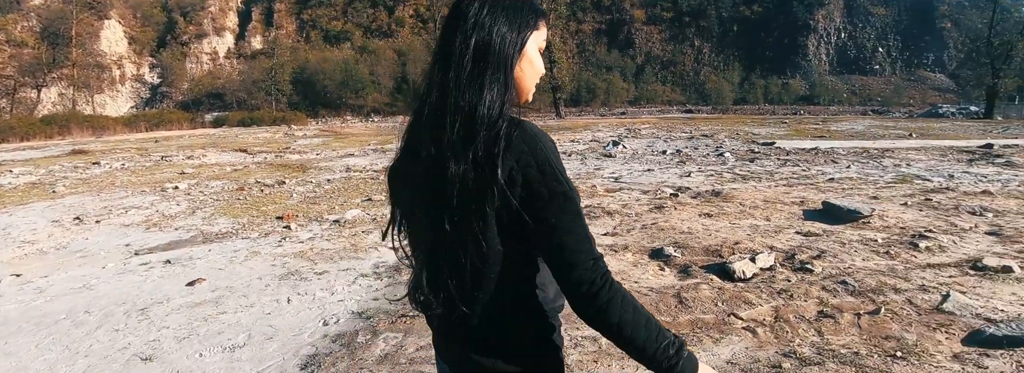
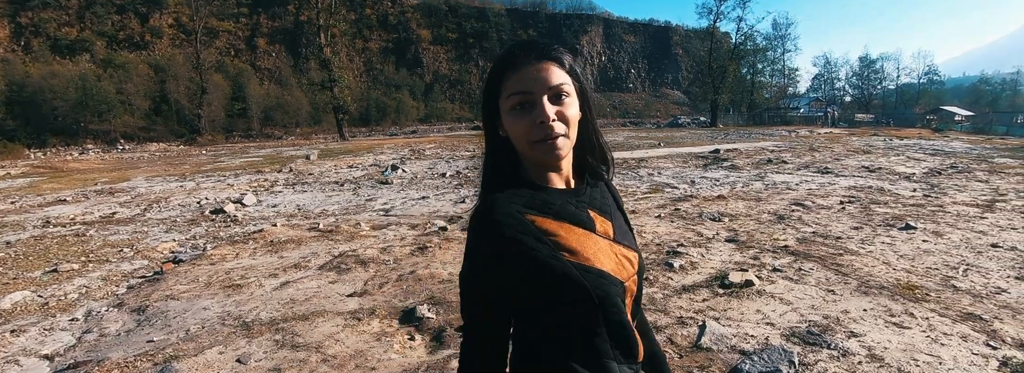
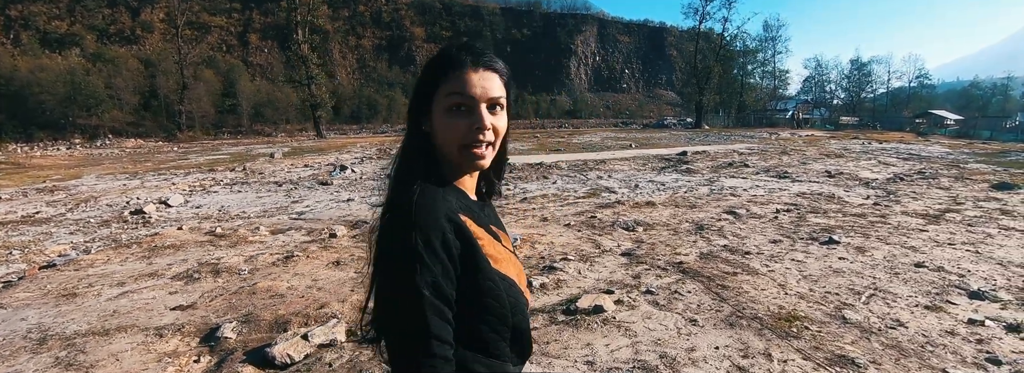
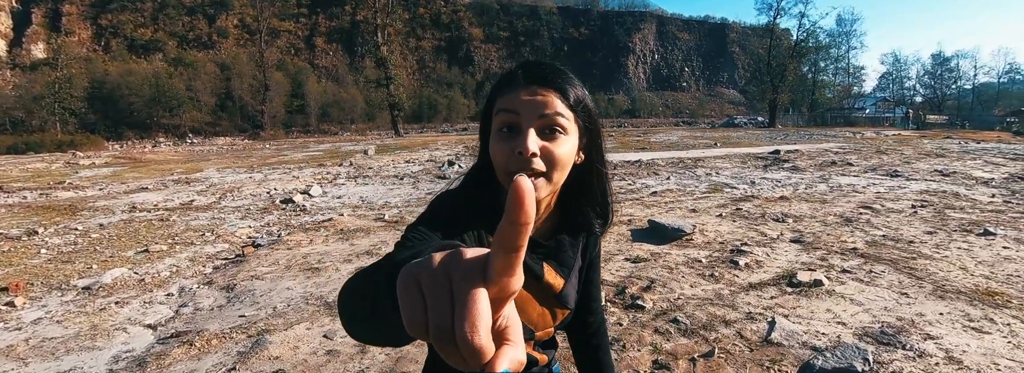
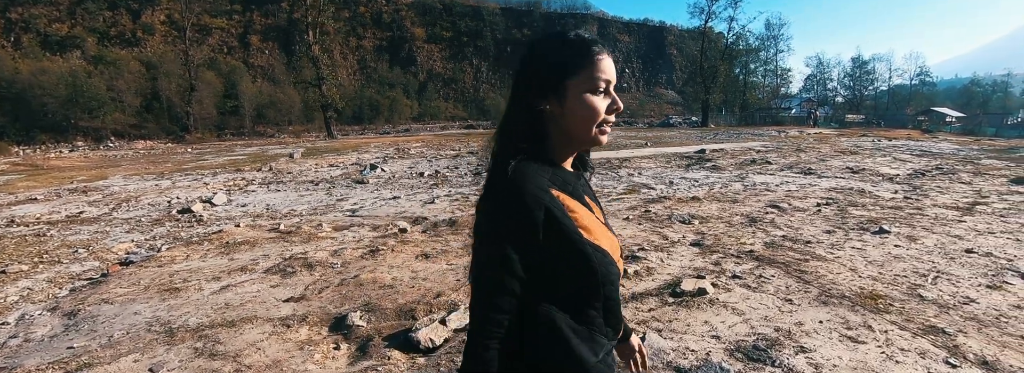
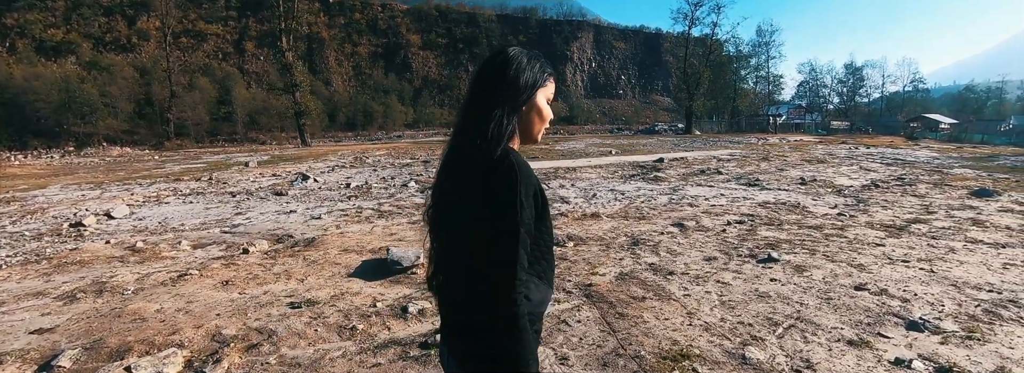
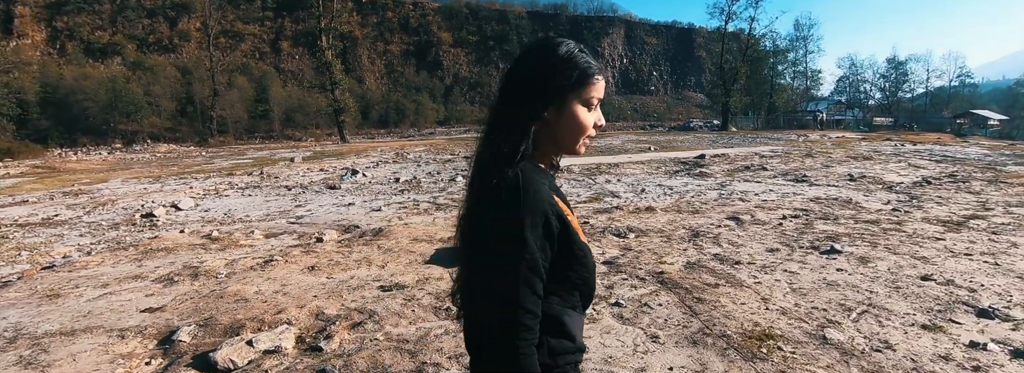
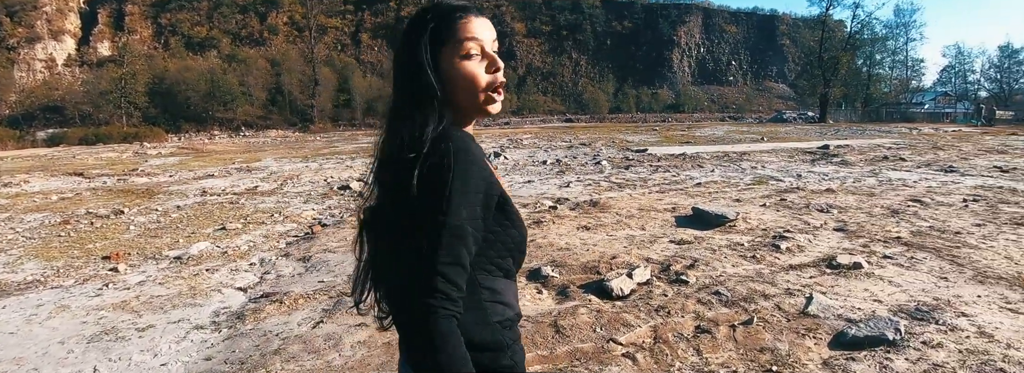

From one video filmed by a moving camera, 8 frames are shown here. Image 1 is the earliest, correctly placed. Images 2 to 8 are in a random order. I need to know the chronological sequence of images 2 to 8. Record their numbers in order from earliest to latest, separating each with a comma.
8, 4, 2, 5, 3, 7, 6
